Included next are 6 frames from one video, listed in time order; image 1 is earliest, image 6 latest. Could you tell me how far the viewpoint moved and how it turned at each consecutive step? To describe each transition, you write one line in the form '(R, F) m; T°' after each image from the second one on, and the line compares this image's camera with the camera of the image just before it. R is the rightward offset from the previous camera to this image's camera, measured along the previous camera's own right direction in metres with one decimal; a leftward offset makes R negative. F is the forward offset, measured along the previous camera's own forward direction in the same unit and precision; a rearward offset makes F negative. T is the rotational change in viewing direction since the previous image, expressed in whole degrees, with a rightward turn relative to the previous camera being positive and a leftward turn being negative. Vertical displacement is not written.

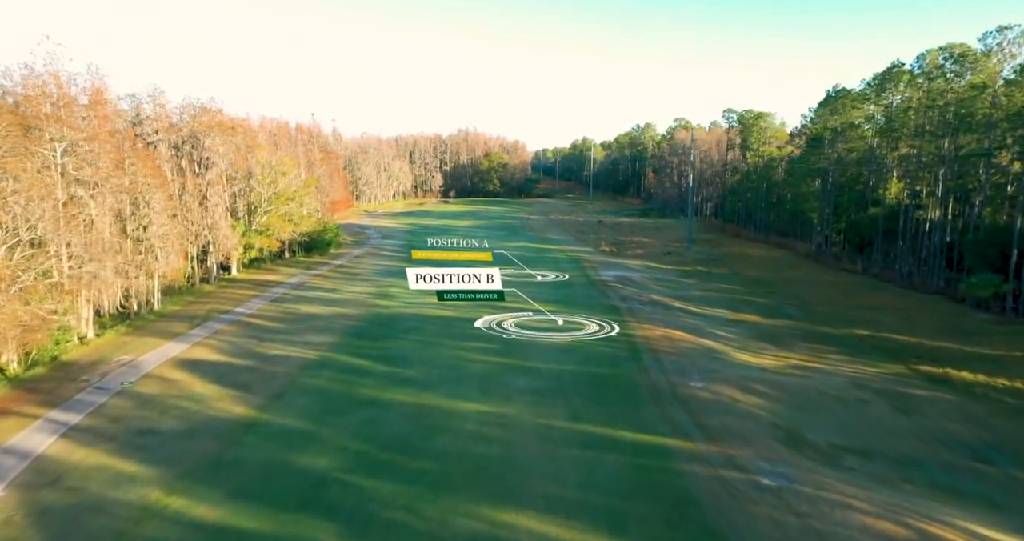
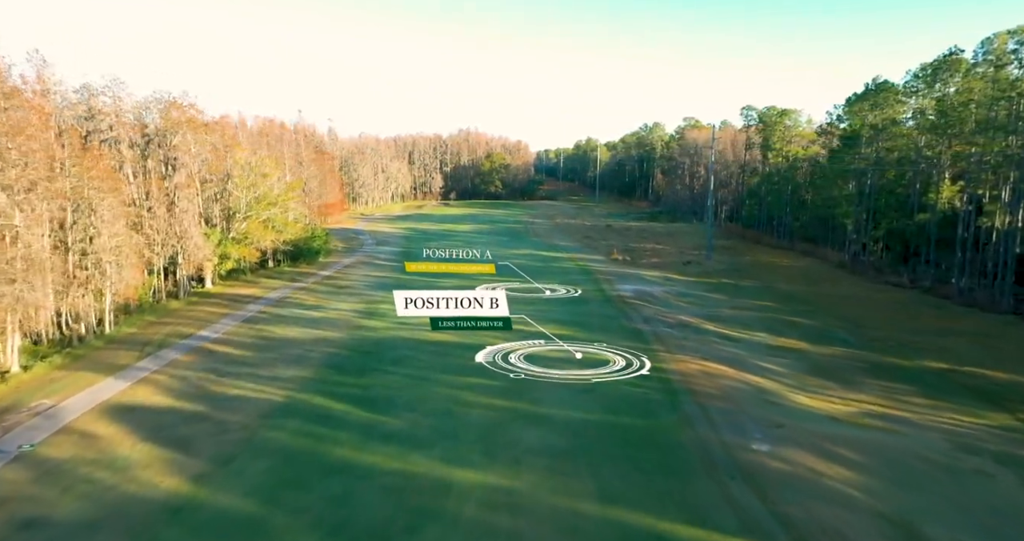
(-0.2, +3.8) m; 0°
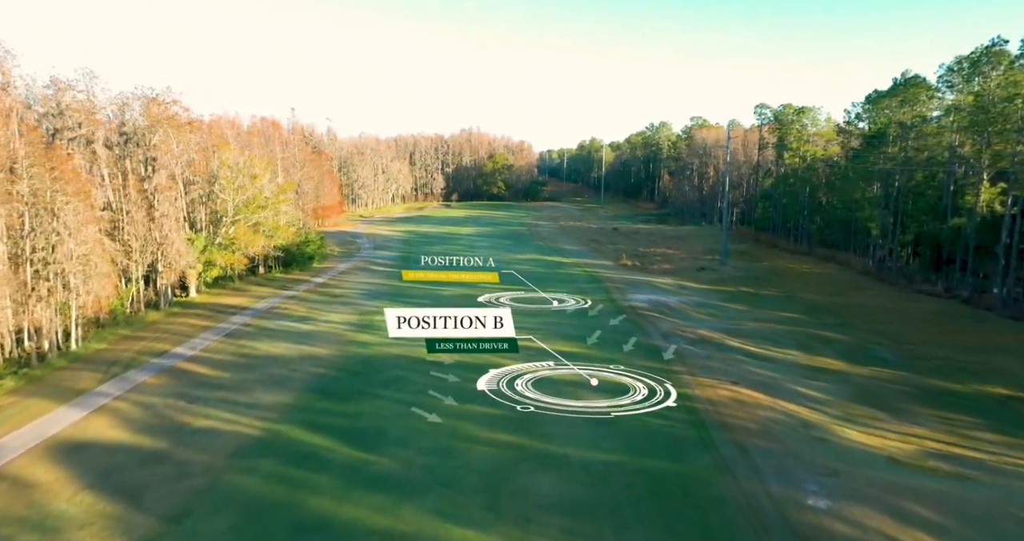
(-0.1, +2.2) m; 0°
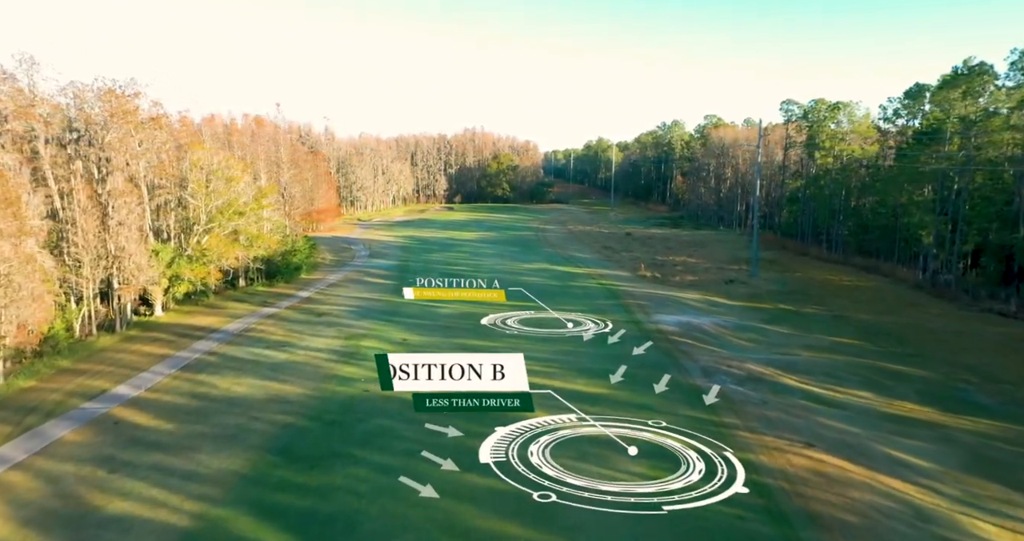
(-0.2, +3.9) m; 0°
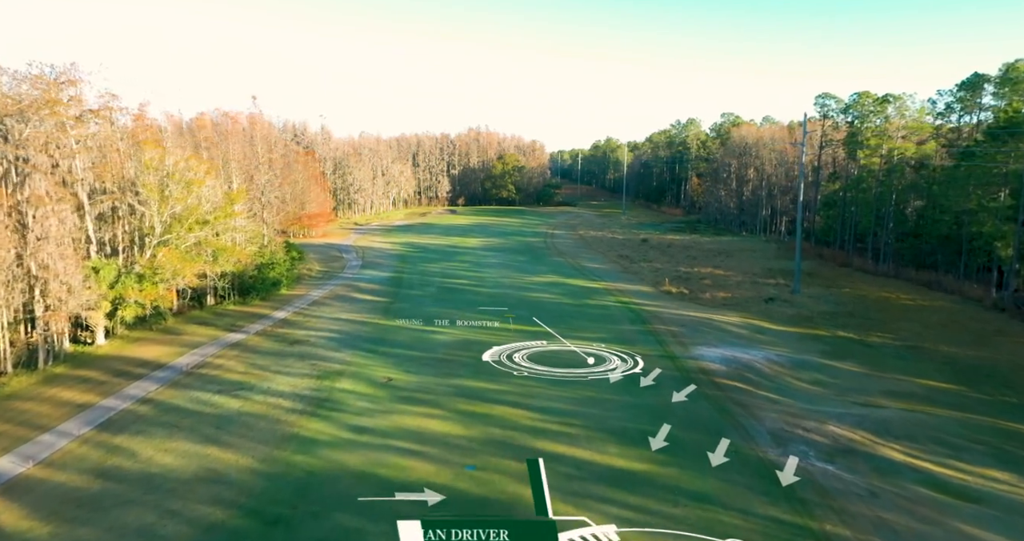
(-0.1, +4.6) m; 0°
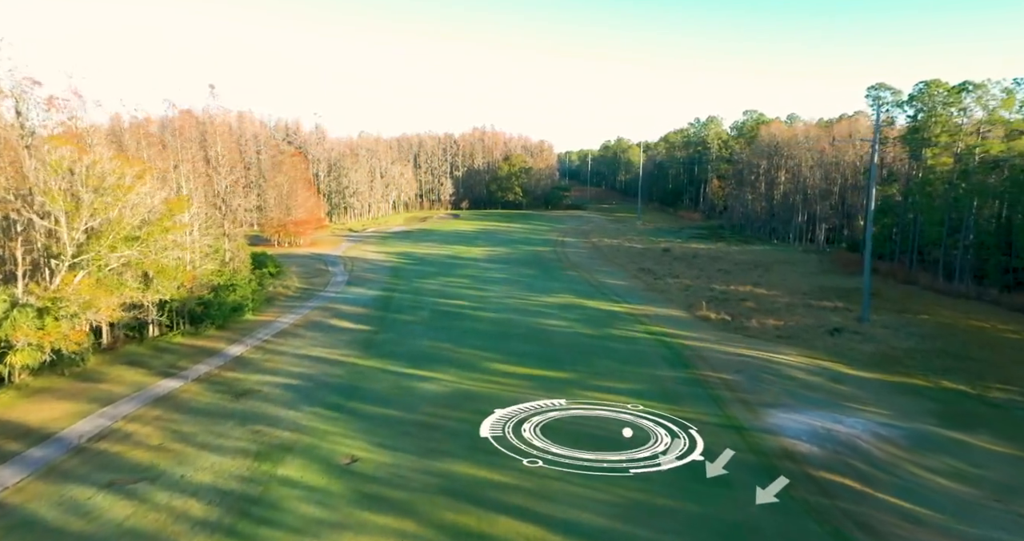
(-0.1, +5.7) m; -1°
